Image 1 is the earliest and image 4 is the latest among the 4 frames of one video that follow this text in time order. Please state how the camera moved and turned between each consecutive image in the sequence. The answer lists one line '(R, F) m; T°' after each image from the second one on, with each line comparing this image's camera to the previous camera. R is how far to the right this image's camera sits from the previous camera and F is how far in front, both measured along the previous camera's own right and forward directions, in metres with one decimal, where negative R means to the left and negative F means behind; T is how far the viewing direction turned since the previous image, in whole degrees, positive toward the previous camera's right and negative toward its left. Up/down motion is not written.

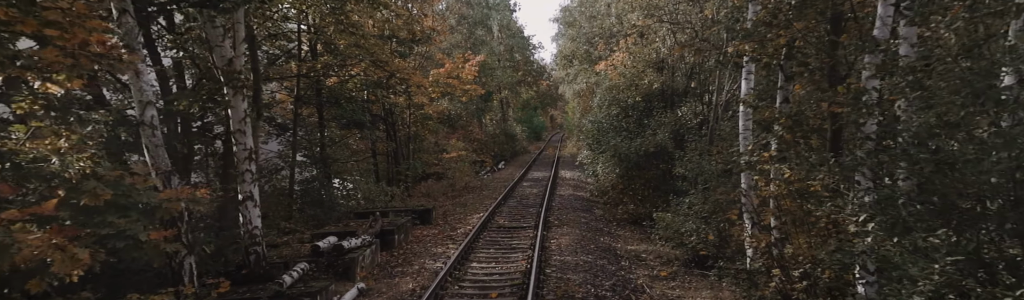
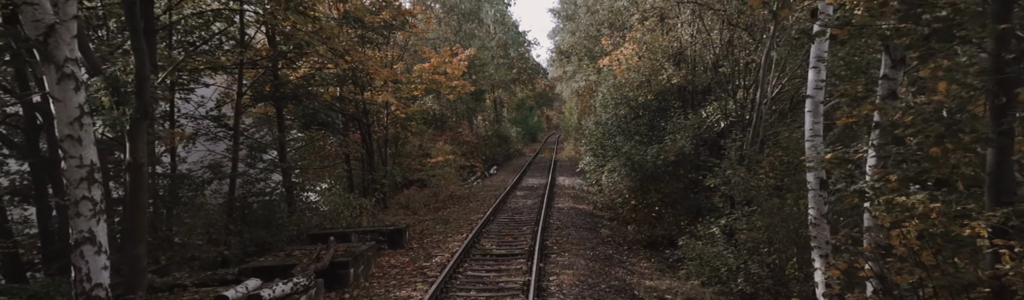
(+0.1, +2.3) m; 0°
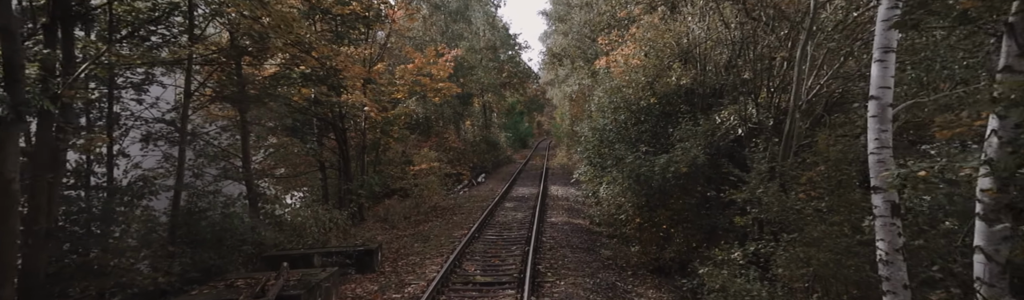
(0.0, +1.4) m; +1°
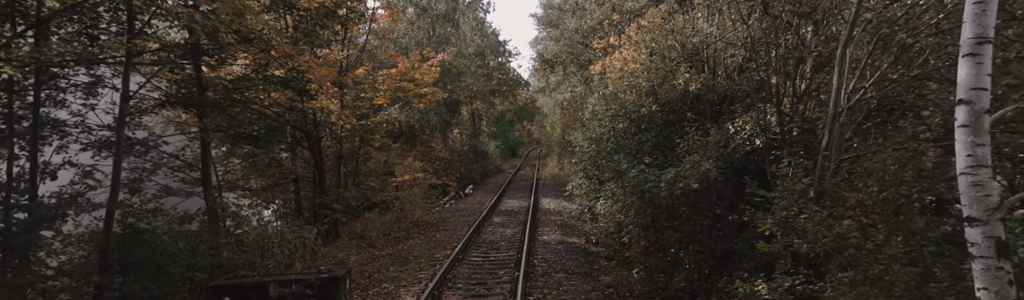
(0.0, +1.2) m; +1°
